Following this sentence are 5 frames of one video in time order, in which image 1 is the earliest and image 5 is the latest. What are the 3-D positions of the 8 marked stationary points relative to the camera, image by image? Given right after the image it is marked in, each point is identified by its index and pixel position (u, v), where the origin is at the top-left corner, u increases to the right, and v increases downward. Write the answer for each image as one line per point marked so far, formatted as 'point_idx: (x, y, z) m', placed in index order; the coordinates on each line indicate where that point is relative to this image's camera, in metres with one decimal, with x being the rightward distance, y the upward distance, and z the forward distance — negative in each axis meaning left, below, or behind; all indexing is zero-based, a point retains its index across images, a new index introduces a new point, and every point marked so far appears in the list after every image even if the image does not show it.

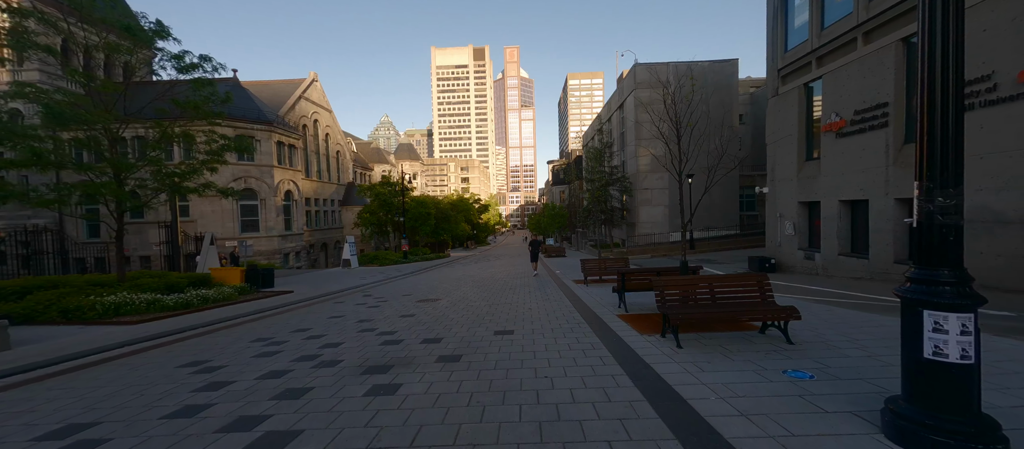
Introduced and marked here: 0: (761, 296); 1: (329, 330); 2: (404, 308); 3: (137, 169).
0: (+4.0, -1.2, +5.6) m
1: (-4.0, -2.3, +7.6) m
2: (-3.1, -2.4, +10.1) m
3: (-13.0, +1.9, +12.0) m
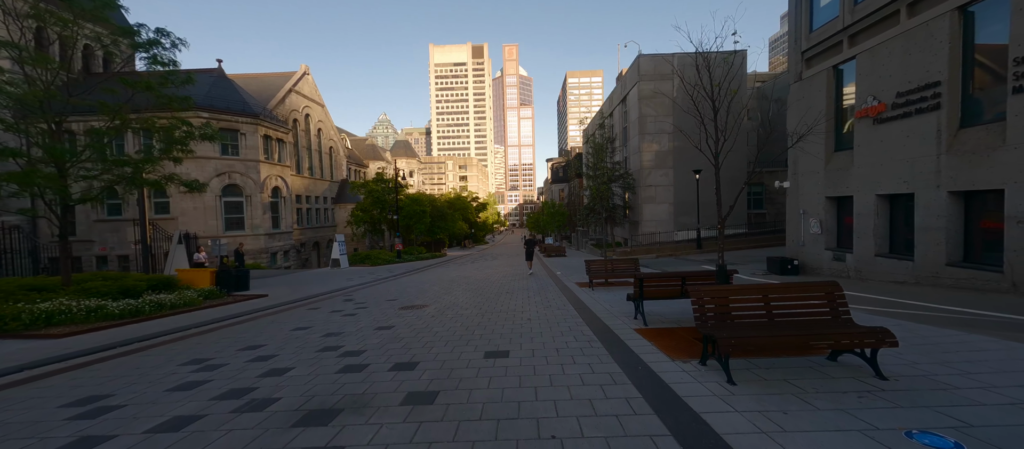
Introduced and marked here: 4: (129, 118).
0: (+3.9, -1.1, +4.3) m
1: (-4.1, -2.2, +6.2) m
2: (-3.2, -2.3, +8.7) m
3: (-13.1, +2.1, +10.6) m
4: (-12.6, +3.5, +11.5) m
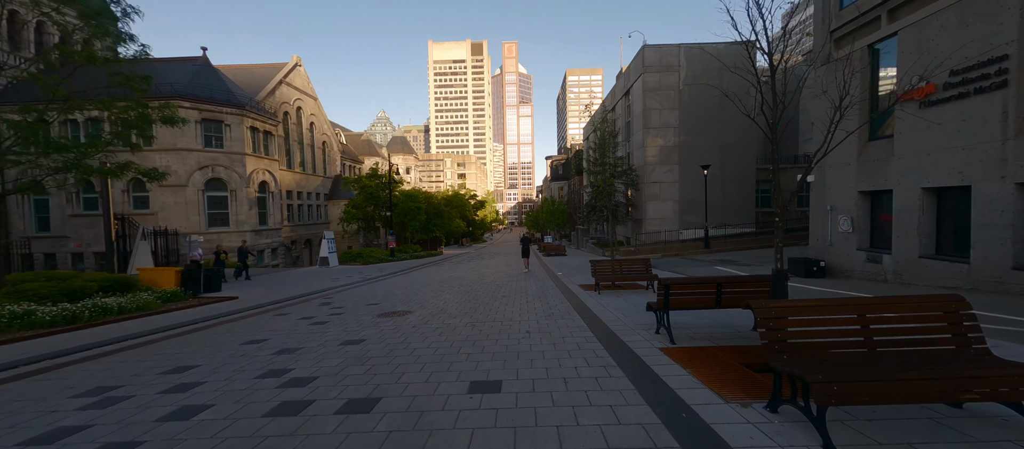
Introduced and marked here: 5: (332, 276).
0: (+3.8, -1.0, +3.0) m
1: (-4.1, -2.1, +5.0) m
2: (-3.3, -2.2, +7.4) m
3: (-13.2, +2.3, +9.3) m
4: (-12.7, +3.7, +10.1) m
5: (-10.1, -2.9, +19.6) m
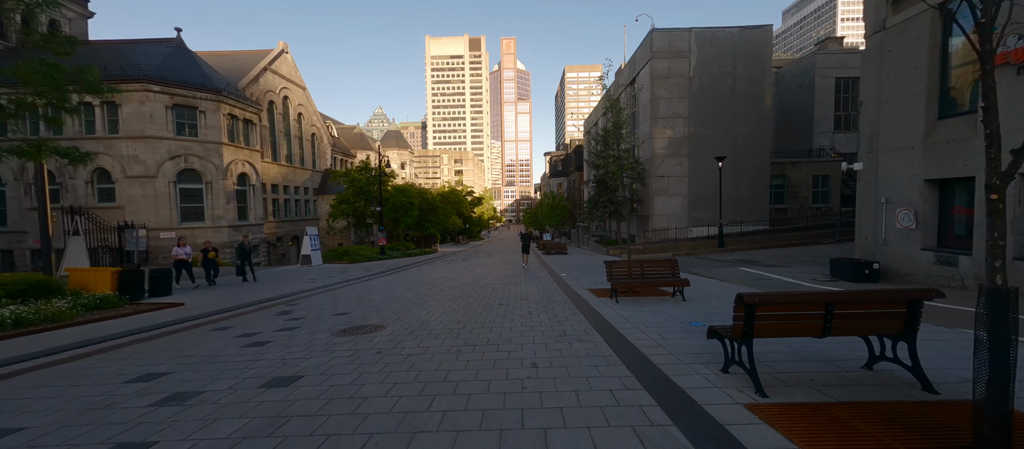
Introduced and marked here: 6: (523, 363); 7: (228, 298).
0: (+3.9, -0.9, +1.2) m
1: (-4.1, -1.9, +3.1) m
2: (-3.3, -2.0, +5.6) m
3: (-13.2, +2.5, +7.3) m
4: (-12.7, +3.9, +8.1) m
5: (-10.2, -2.6, +17.6) m
6: (+0.1, -1.8, +4.6) m
7: (-9.2, -2.4, +11.4) m
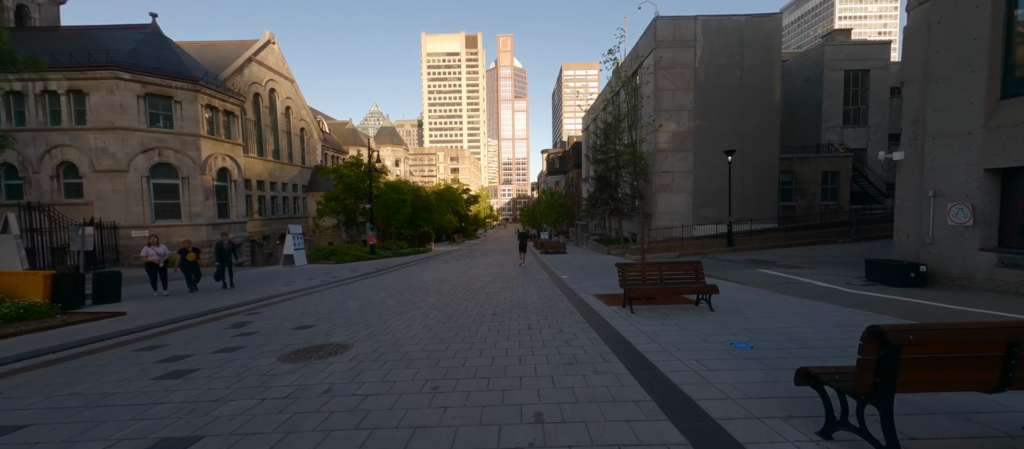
0: (+3.9, -0.8, -0.1) m
1: (-4.2, -1.8, +1.7) m
2: (-3.4, -1.9, +4.2) m
3: (-13.2, +2.6, +5.8) m
4: (-12.8, +4.0, +6.7) m
5: (-10.3, -2.5, +16.2) m
6: (+0.1, -1.7, +3.2) m
7: (-9.3, -2.3, +10.0) m
